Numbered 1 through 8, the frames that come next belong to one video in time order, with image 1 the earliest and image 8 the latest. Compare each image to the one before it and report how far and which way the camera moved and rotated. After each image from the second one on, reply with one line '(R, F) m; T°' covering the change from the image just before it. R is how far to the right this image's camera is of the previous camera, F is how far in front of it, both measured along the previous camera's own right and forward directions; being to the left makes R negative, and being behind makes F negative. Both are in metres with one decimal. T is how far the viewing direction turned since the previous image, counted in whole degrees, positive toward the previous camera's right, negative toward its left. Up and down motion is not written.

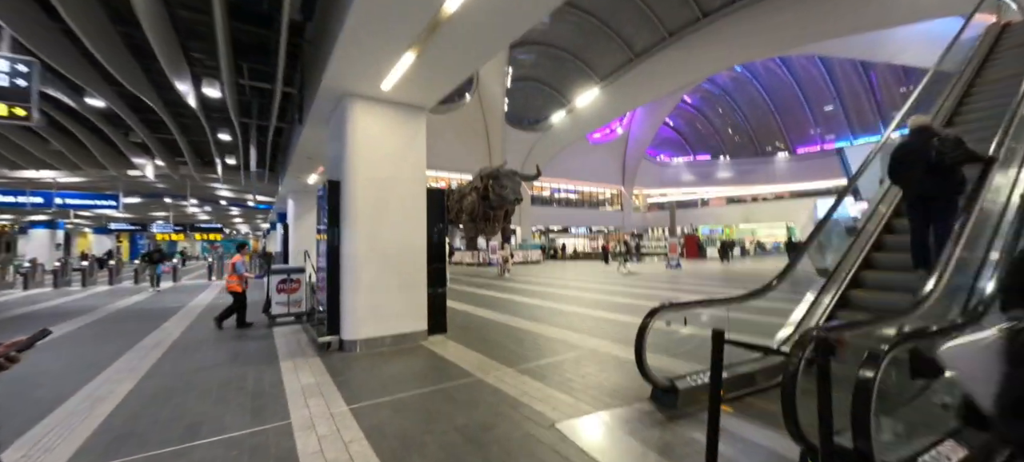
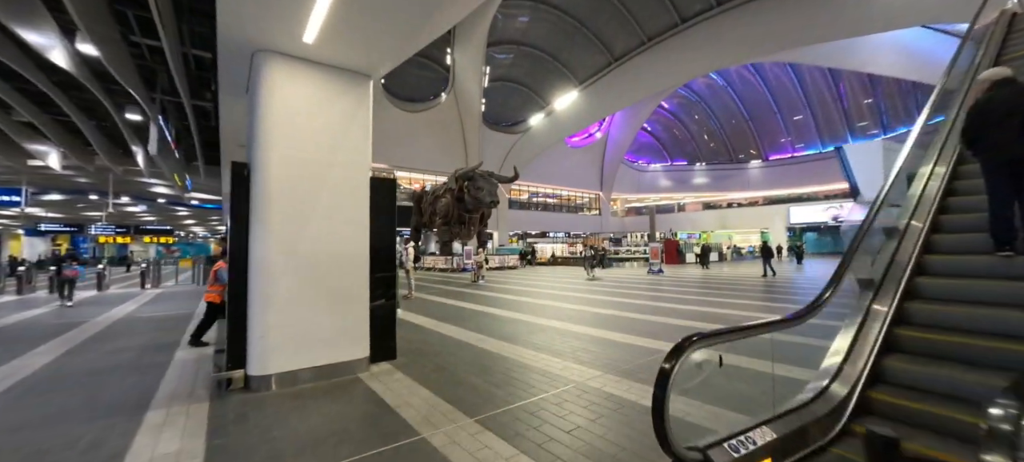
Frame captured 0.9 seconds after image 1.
(+0.1, +1.0) m; +4°
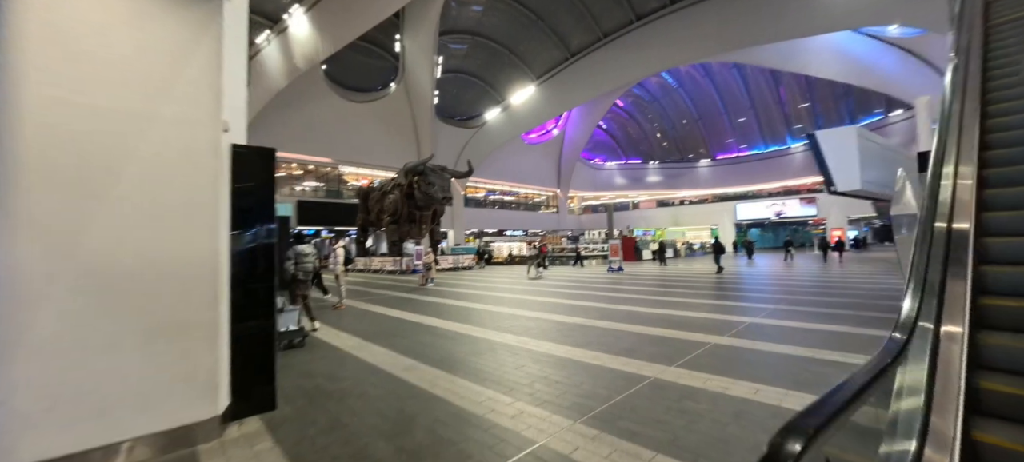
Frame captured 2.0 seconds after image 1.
(+0.2, +1.1) m; +7°
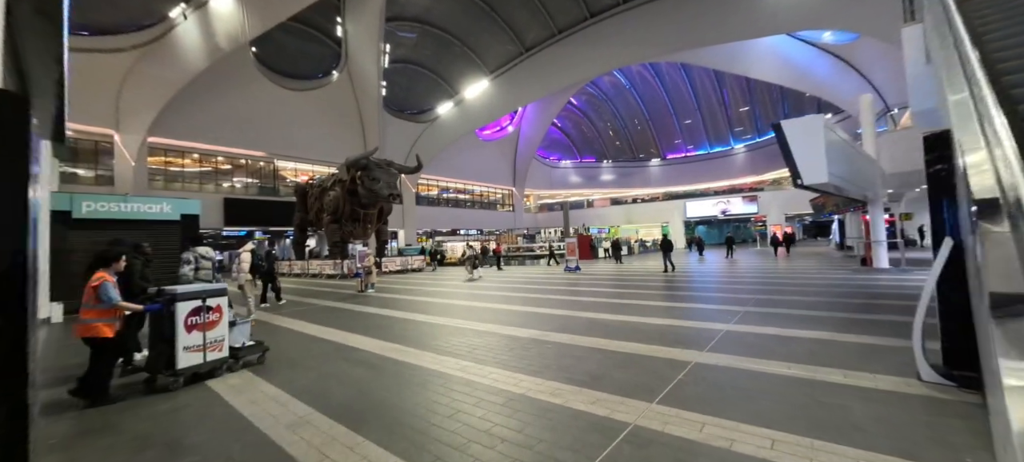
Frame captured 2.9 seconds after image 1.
(+0.2, +0.9) m; +7°
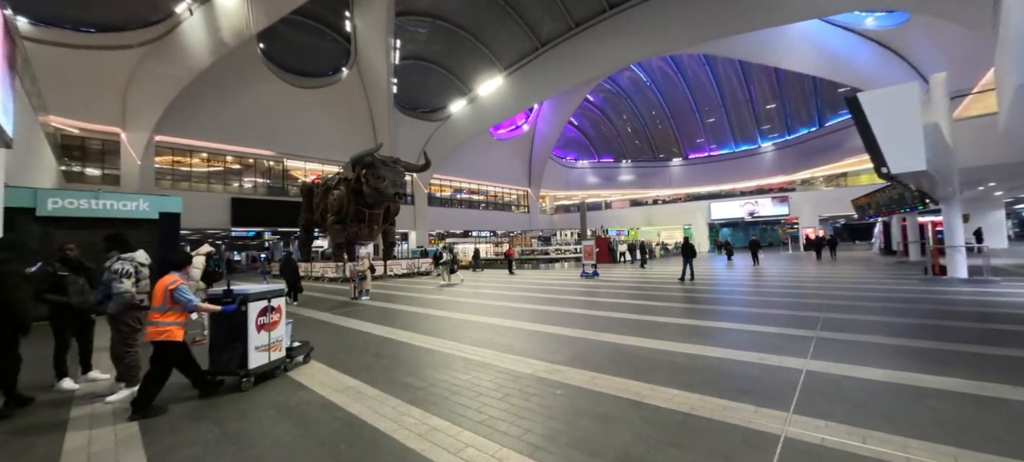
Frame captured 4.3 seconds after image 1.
(+0.2, +1.2) m; -3°
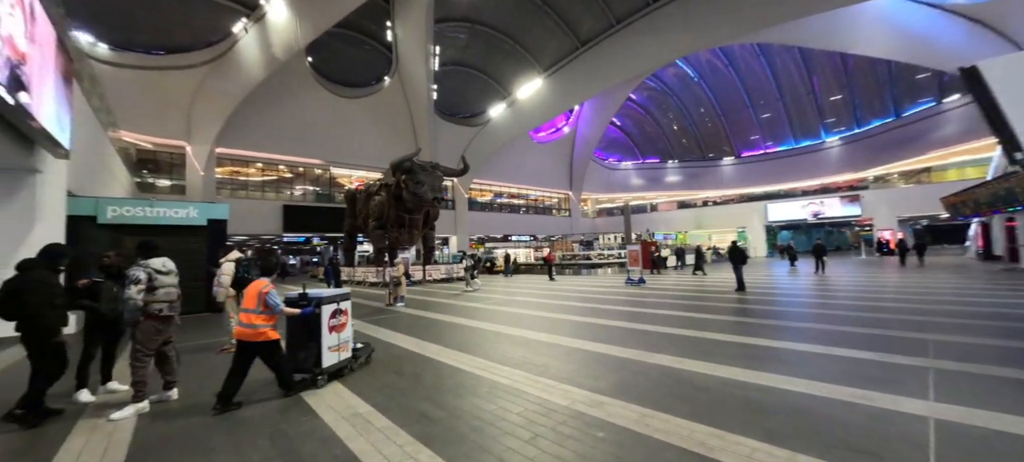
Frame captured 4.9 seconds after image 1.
(-0.1, +0.7) m; -6°
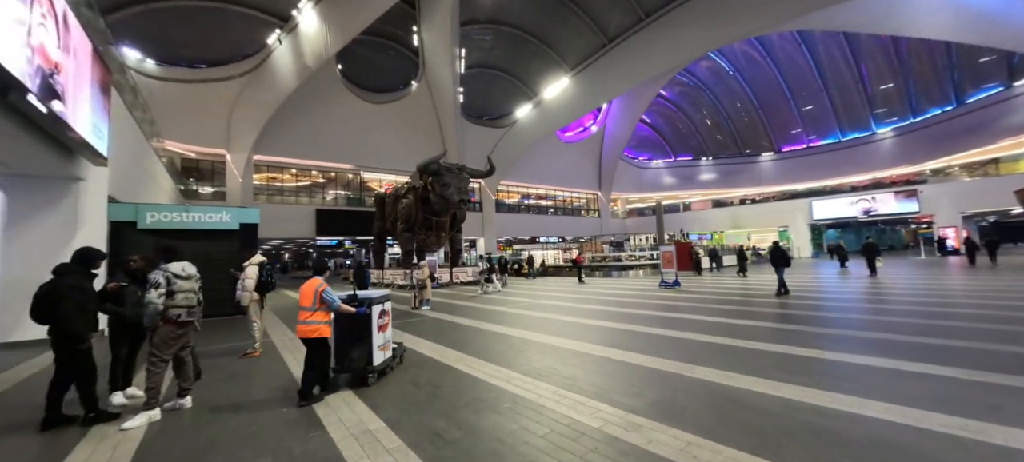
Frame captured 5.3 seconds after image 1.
(-0.1, +0.4) m; -4°
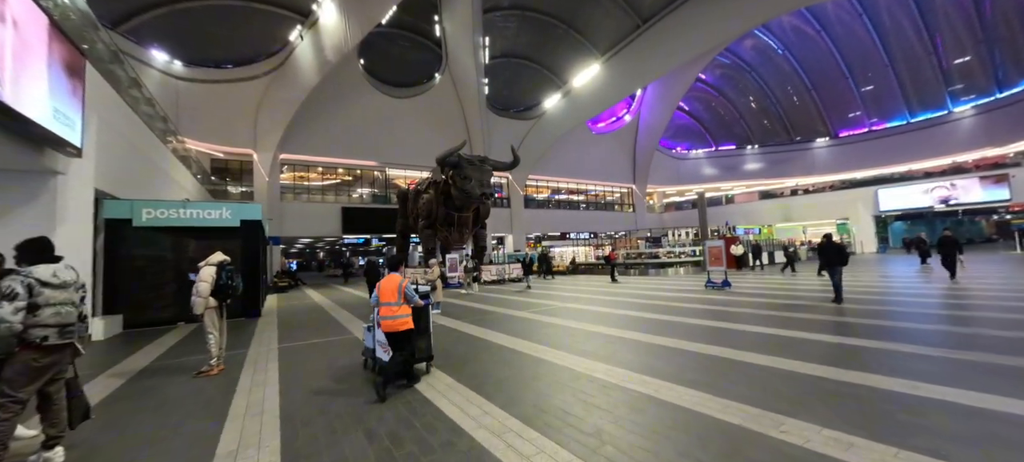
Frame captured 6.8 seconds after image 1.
(+0.3, +1.1) m; -5°
